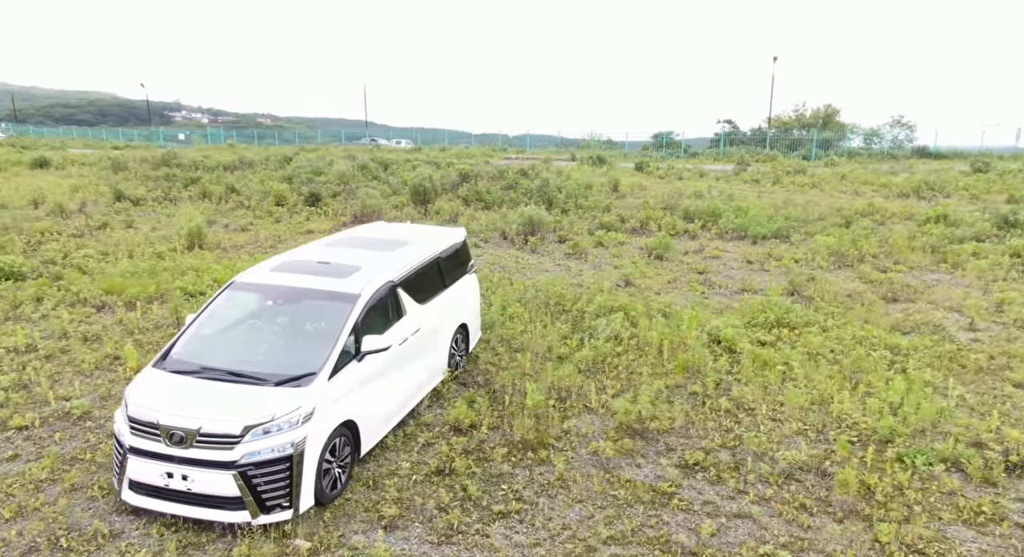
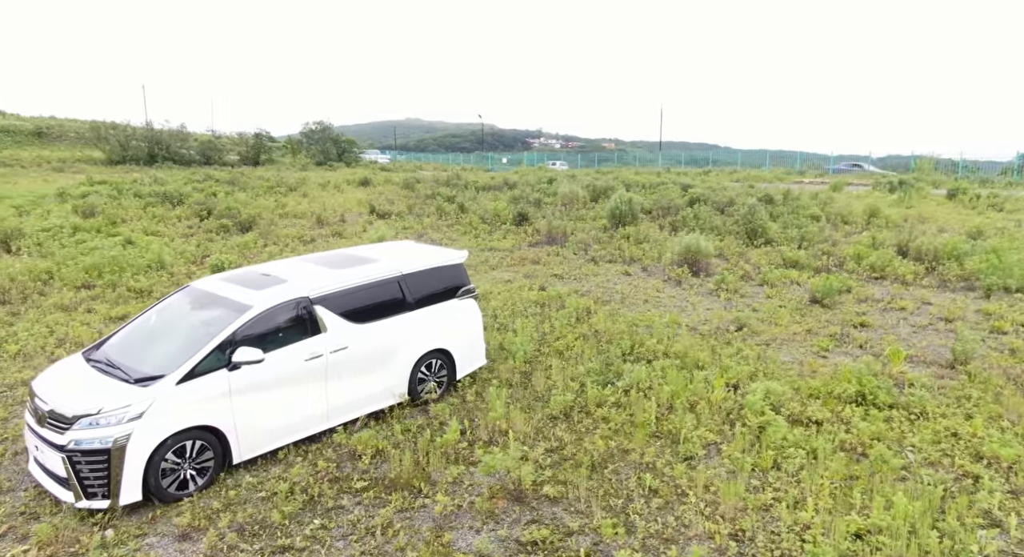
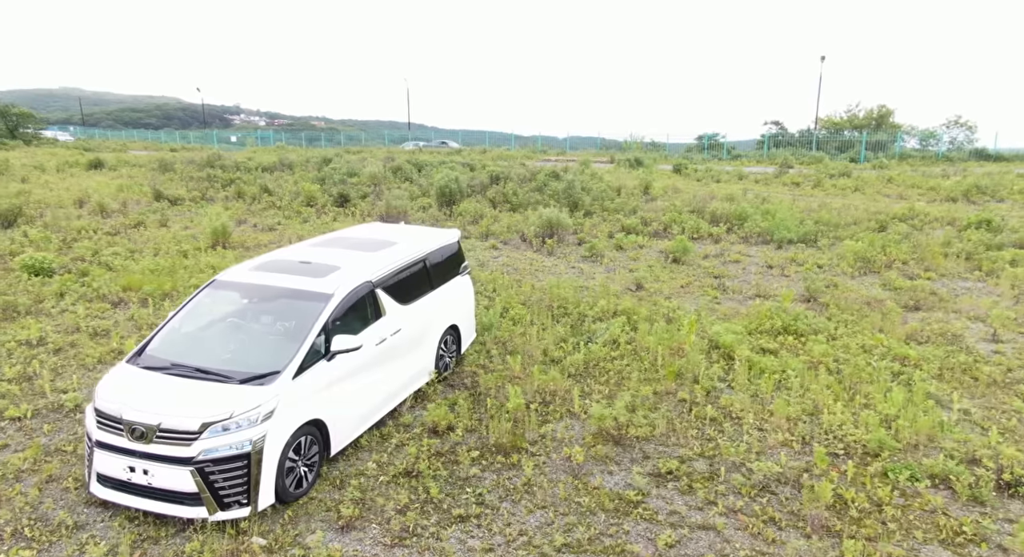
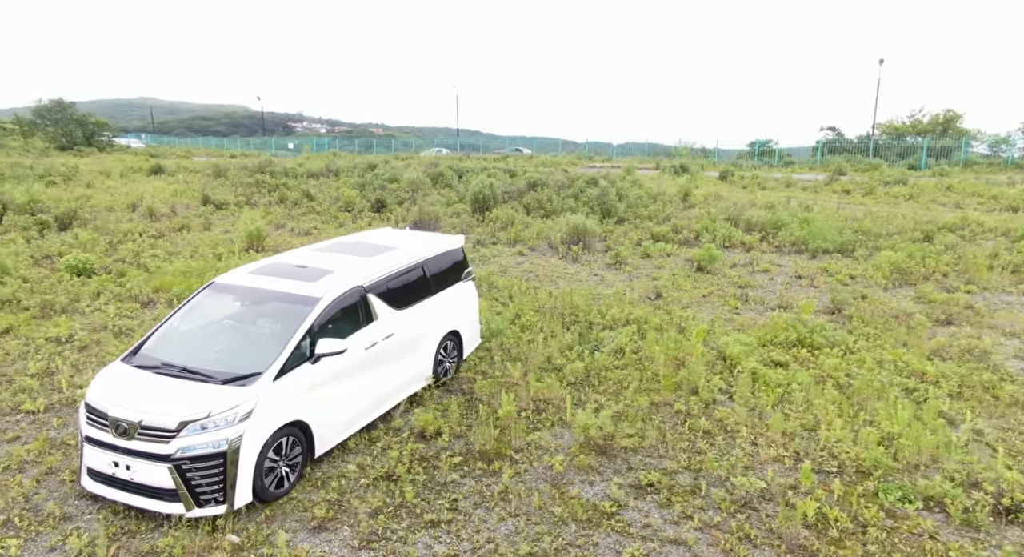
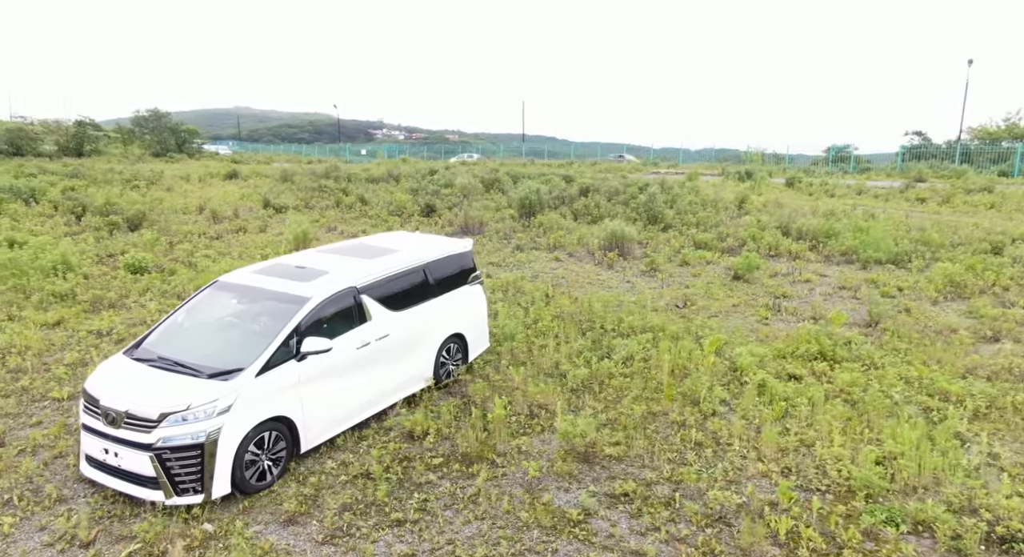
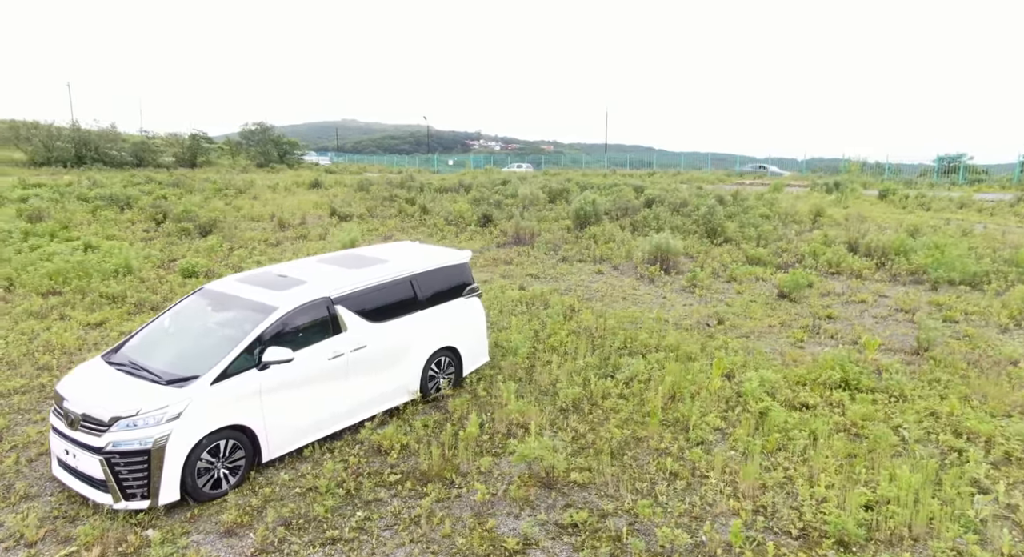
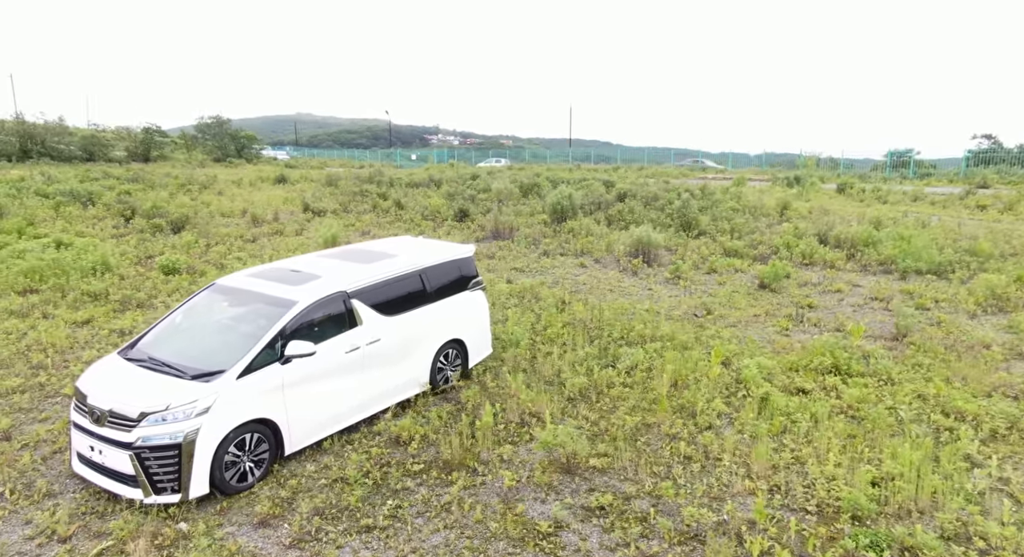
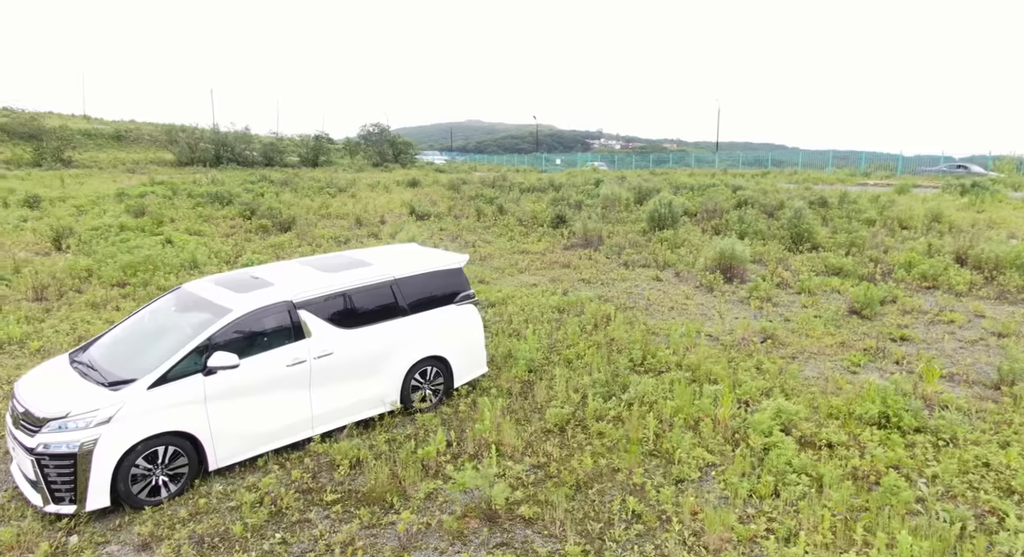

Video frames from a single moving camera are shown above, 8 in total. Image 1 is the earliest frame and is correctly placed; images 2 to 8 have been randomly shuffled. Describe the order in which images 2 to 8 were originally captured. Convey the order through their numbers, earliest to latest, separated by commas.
3, 4, 5, 7, 6, 2, 8
